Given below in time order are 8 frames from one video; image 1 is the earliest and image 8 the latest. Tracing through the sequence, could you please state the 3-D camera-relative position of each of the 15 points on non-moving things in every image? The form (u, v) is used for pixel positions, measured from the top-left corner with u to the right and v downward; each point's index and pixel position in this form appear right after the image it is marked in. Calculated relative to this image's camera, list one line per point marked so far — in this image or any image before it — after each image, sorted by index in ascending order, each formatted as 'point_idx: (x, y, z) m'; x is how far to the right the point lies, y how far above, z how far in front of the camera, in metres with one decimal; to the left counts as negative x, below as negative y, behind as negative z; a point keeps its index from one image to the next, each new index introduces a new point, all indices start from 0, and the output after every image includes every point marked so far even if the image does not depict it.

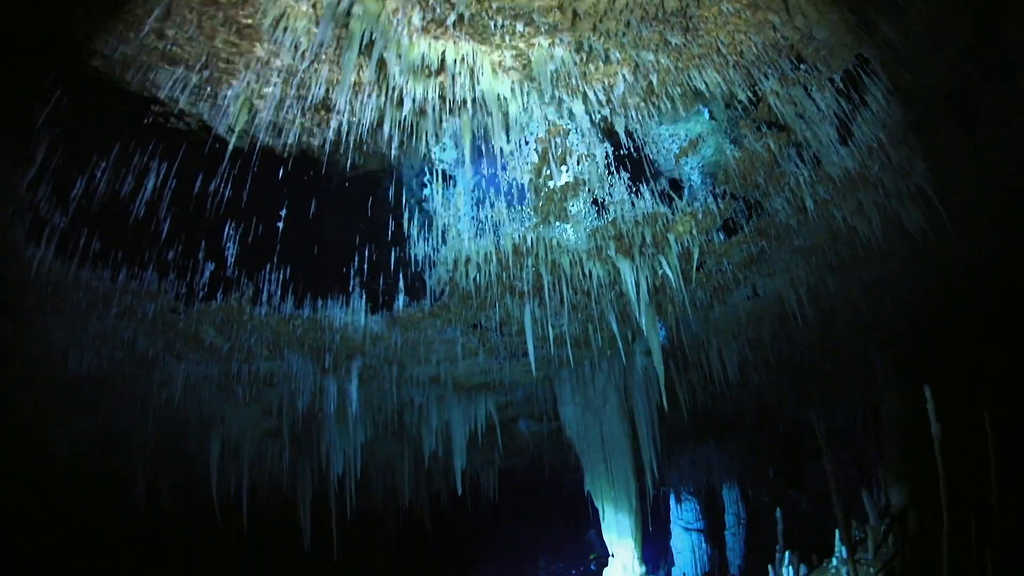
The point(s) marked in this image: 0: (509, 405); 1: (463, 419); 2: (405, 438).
0: (0.0, -1.7, +9.9) m
1: (-0.7, -1.8, +9.5) m
2: (-1.5, -2.4, +10.0) m
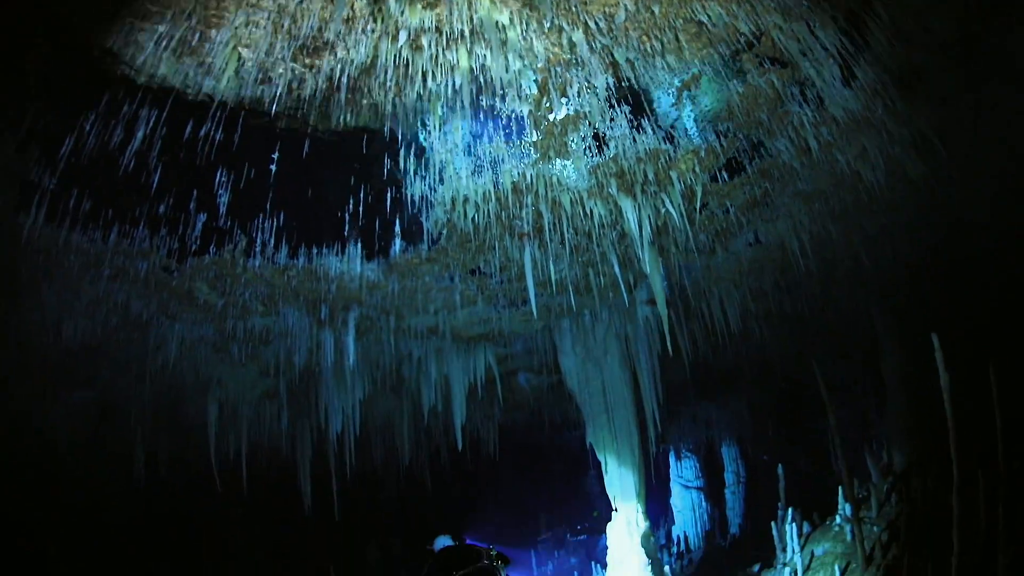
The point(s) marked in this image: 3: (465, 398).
0: (0.0, -1.0, +9.7) m
1: (-0.7, -1.1, +9.3) m
2: (-1.5, -1.6, +9.8) m
3: (-0.7, -1.4, +9.1) m
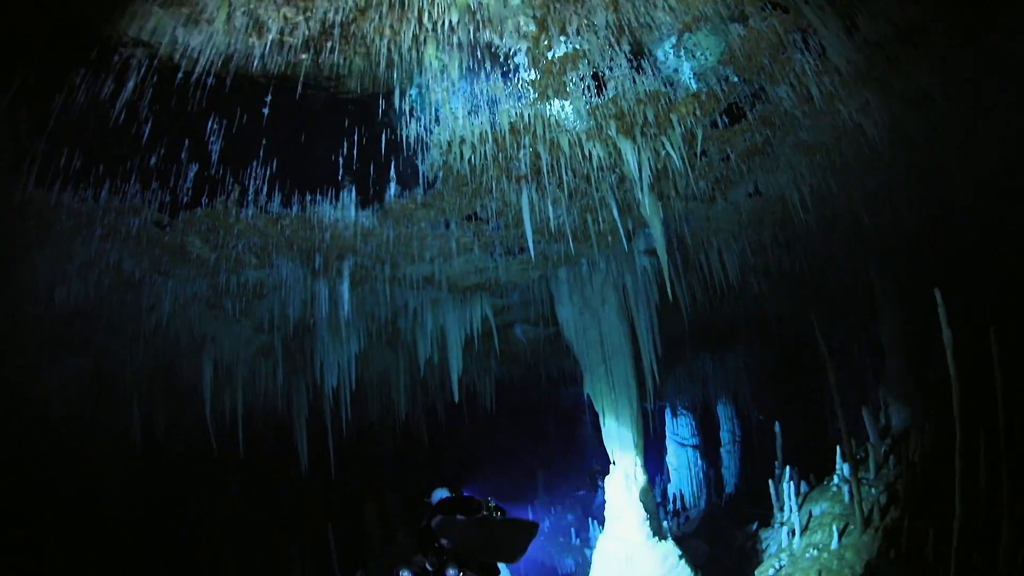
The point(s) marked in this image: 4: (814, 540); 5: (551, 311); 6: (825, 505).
0: (-0.1, -0.3, +9.5) m
1: (-0.7, -0.4, +9.1) m
2: (-1.6, -0.9, +9.7) m
3: (-0.7, -0.7, +8.9) m
4: (+2.7, -2.2, +6.0) m
5: (+0.6, -0.3, +9.5) m
6: (+3.0, -2.0, +6.4) m
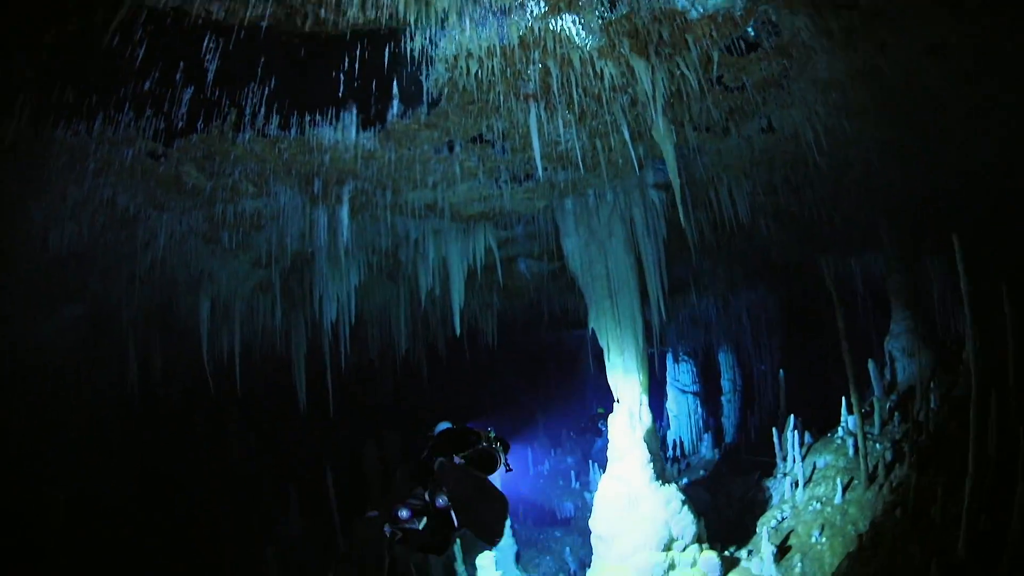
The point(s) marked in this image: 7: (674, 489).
0: (0.0, +0.7, +9.2) m
1: (-0.7, +0.5, +8.8) m
2: (-1.5, +0.1, +9.4) m
3: (-0.7, +0.2, +8.6) m
4: (+2.8, -1.9, +6.1) m
5: (+0.6, +0.6, +9.2) m
6: (+3.1, -1.6, +6.4) m
7: (+1.6, -2.0, +6.7) m
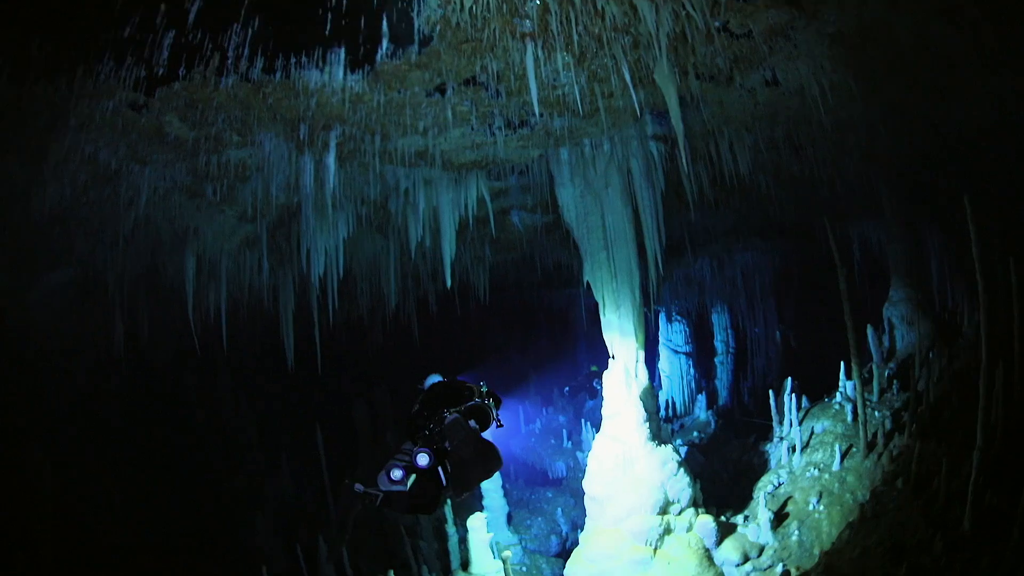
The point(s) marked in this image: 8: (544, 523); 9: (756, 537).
0: (-0.1, +1.3, +8.8) m
1: (-0.8, +1.1, +8.4) m
2: (-1.7, +0.8, +9.0) m
3: (-0.7, +0.7, +8.3) m
4: (+2.8, -1.6, +6.1) m
5: (+0.5, +1.2, +8.9) m
6: (+3.0, -1.3, +6.5) m
7: (+1.6, -1.6, +6.8) m
8: (+0.4, -3.0, +8.2) m
9: (+2.1, -2.1, +5.6) m
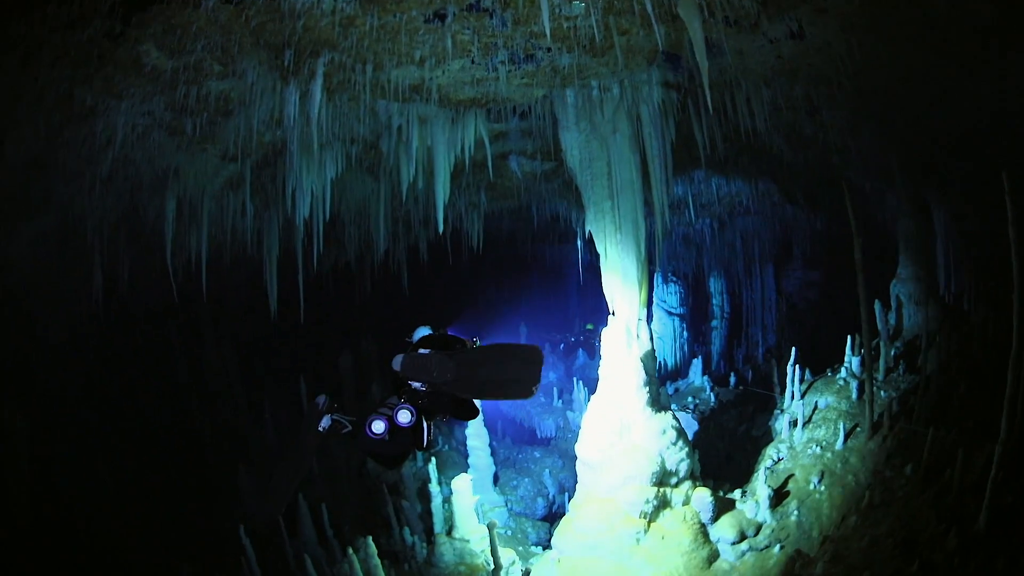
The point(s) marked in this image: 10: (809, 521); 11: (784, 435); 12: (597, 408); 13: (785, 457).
0: (-0.1, +1.9, +8.2) m
1: (-0.7, +1.7, +7.8) m
2: (-1.7, +1.5, +8.4) m
3: (-0.7, +1.3, +7.8) m
4: (+2.8, -1.4, +6.0) m
5: (+0.5, +1.8, +8.4) m
6: (+3.0, -1.1, +6.3) m
7: (+1.5, -1.3, +6.6) m
8: (+0.2, -2.4, +8.1) m
9: (+2.0, -1.9, +5.5) m
10: (+2.4, -1.9, +5.4) m
11: (+2.6, -1.4, +6.4) m
12: (+0.8, -1.2, +6.6) m
13: (+2.5, -1.6, +6.1) m
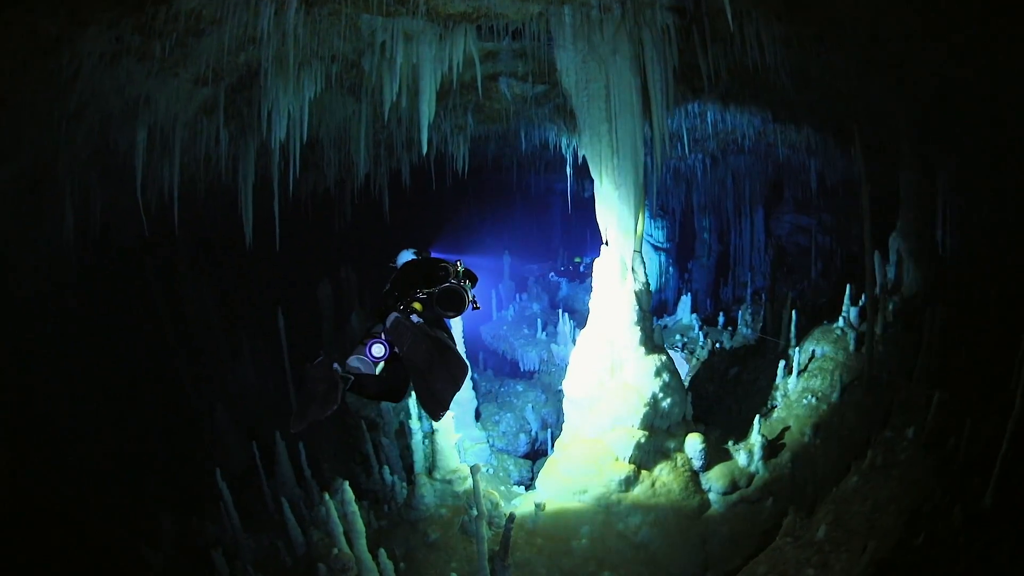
0: (-0.2, +2.7, +7.7) m
1: (-0.8, +2.4, +7.3) m
2: (-1.8, +2.4, +7.9) m
3: (-0.8, +2.1, +7.3) m
4: (+2.6, -0.9, +6.1) m
5: (+0.4, +2.6, +7.9) m
6: (+2.9, -0.6, +6.4) m
7: (+1.4, -0.7, +6.6) m
8: (0.0, -1.6, +8.2) m
9: (+1.9, -1.5, +5.6) m
10: (+2.3, -1.5, +5.5) m
11: (+2.4, -0.9, +6.4) m
12: (+0.7, -0.6, +6.5) m
13: (+2.4, -1.1, +6.2) m
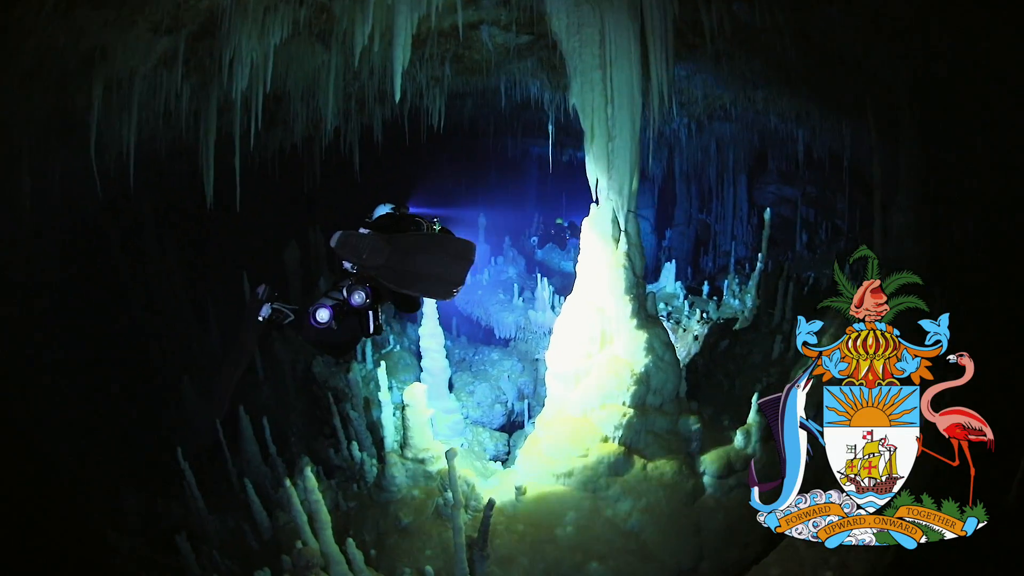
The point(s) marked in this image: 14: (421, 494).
0: (-0.4, +3.1, +7.1) m
1: (-1.0, +2.8, +6.7) m
2: (-2.0, +2.8, +7.2) m
3: (-1.0, +2.5, +6.7) m
4: (+2.5, -0.7, +5.8) m
5: (+0.2, +3.0, +7.3) m
6: (+2.7, -0.3, +6.1) m
7: (+1.2, -0.5, +6.2) m
8: (-0.2, -1.2, +7.8) m
9: (+1.8, -1.2, +5.3) m
10: (+2.1, -1.3, +5.2) m
11: (+2.3, -0.6, +6.1) m
12: (+0.5, -0.3, +6.1) m
13: (+2.2, -0.8, +5.9) m
14: (-0.7, -1.6, +5.3) m
